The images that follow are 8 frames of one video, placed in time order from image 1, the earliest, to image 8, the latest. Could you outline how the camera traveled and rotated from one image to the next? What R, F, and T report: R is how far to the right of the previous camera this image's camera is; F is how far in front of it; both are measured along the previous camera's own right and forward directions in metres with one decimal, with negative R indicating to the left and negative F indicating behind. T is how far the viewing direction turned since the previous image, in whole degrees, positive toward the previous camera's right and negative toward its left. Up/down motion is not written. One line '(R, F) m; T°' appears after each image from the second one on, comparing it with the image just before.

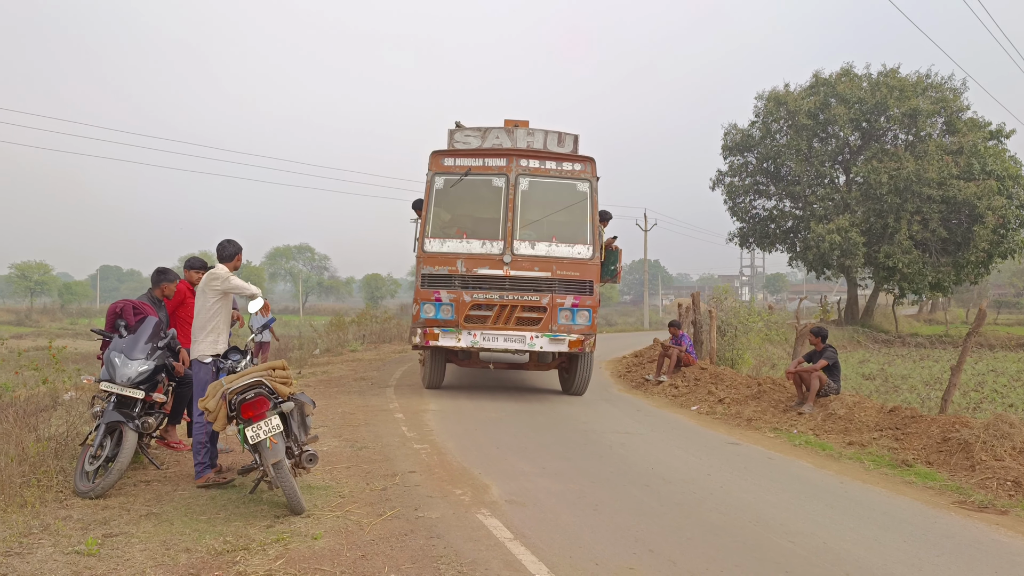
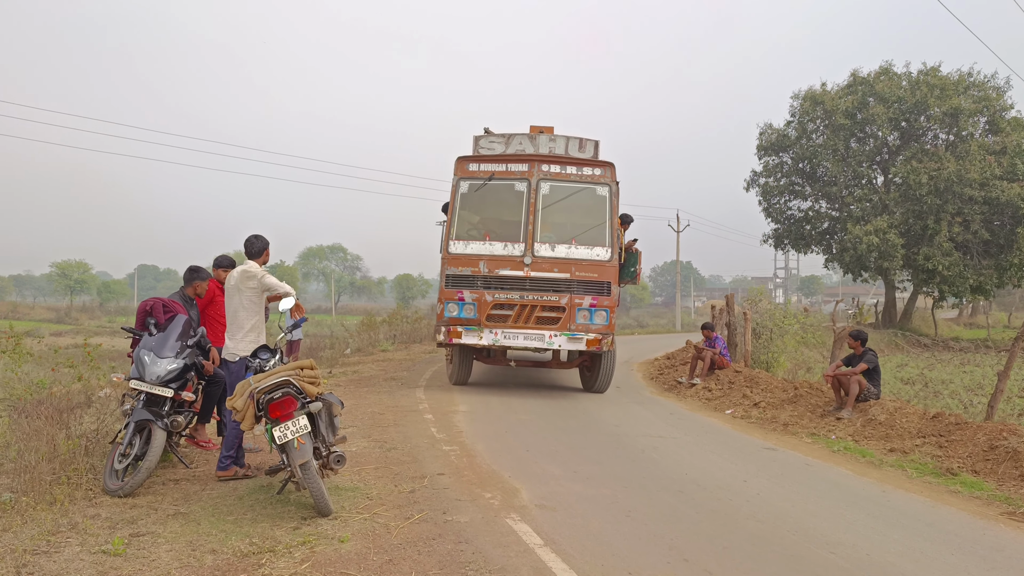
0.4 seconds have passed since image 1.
(0.0, +0.1) m; -3°
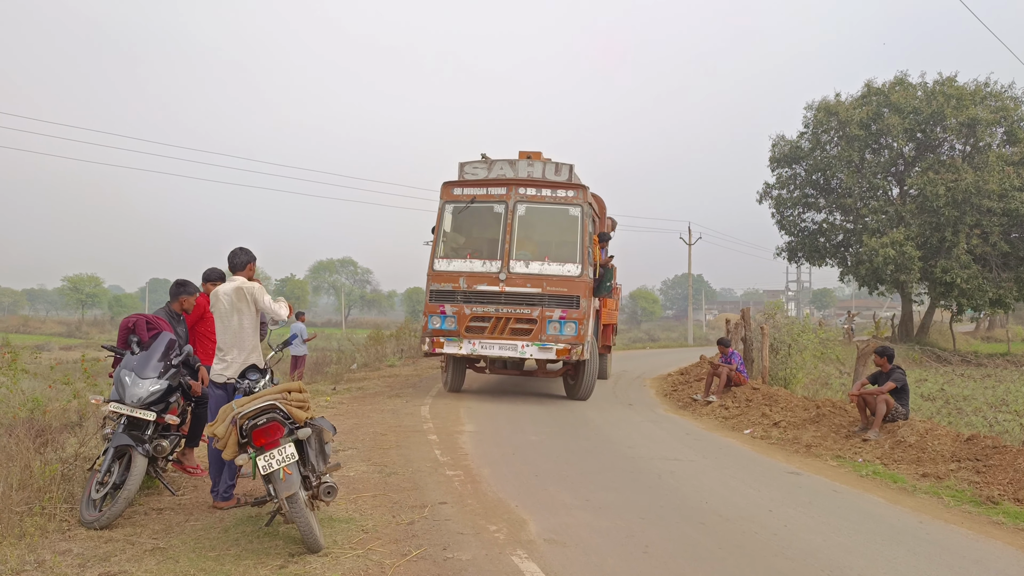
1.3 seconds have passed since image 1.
(0.0, +0.3) m; -1°
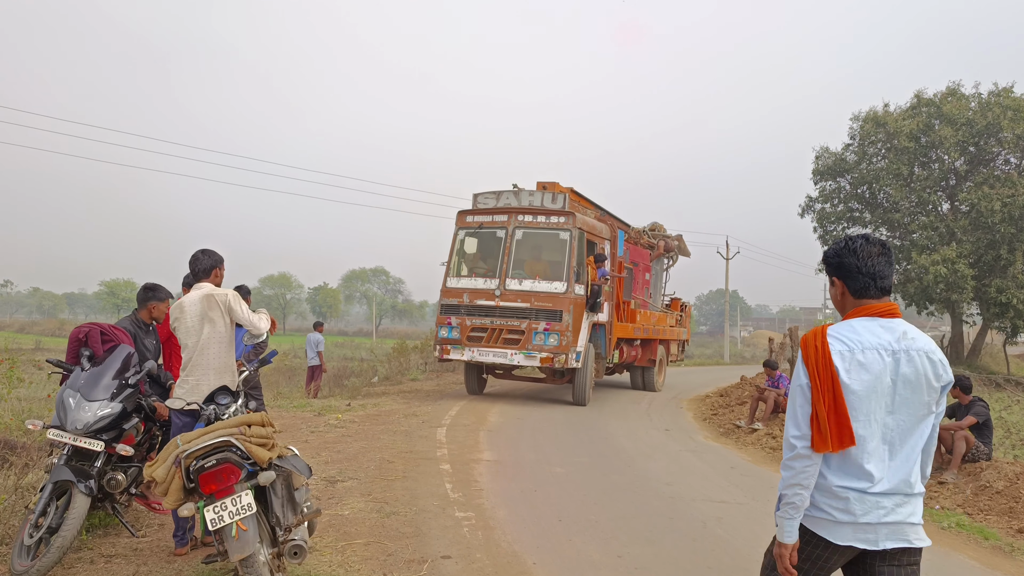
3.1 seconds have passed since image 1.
(+0.1, +0.9) m; -3°
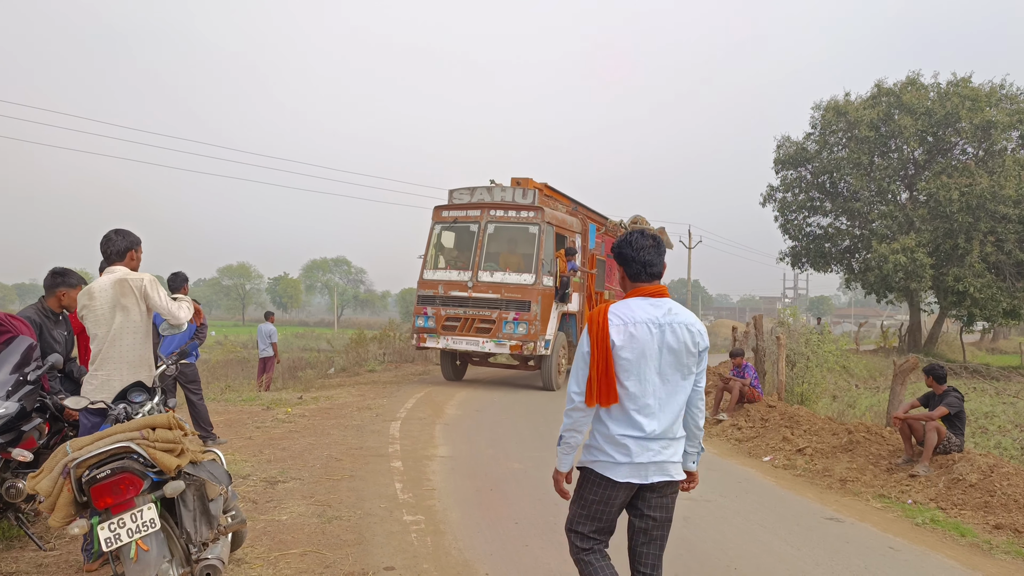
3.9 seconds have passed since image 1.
(+0.1, +0.4) m; +3°
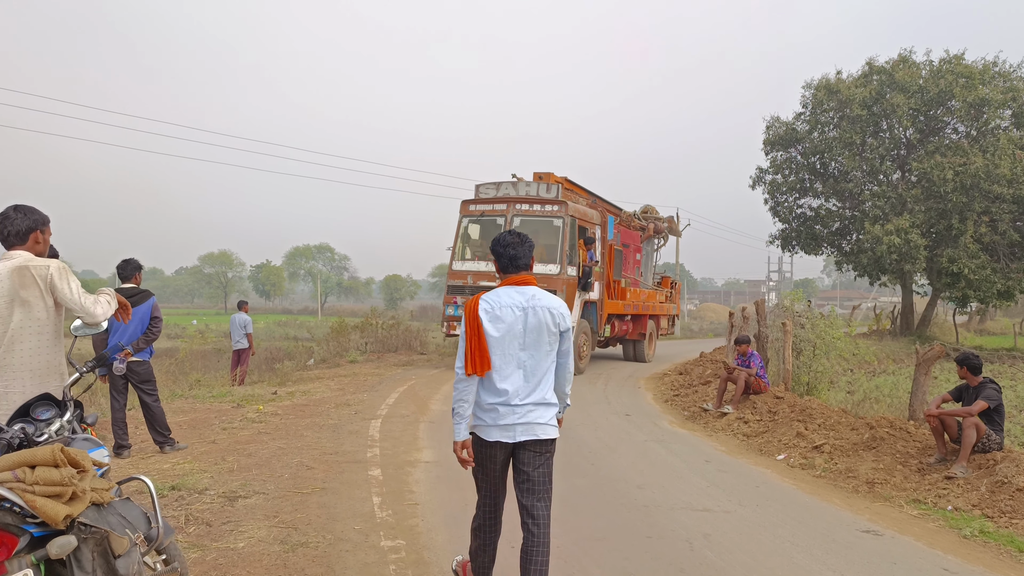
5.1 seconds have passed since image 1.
(0.0, +0.7) m; +1°
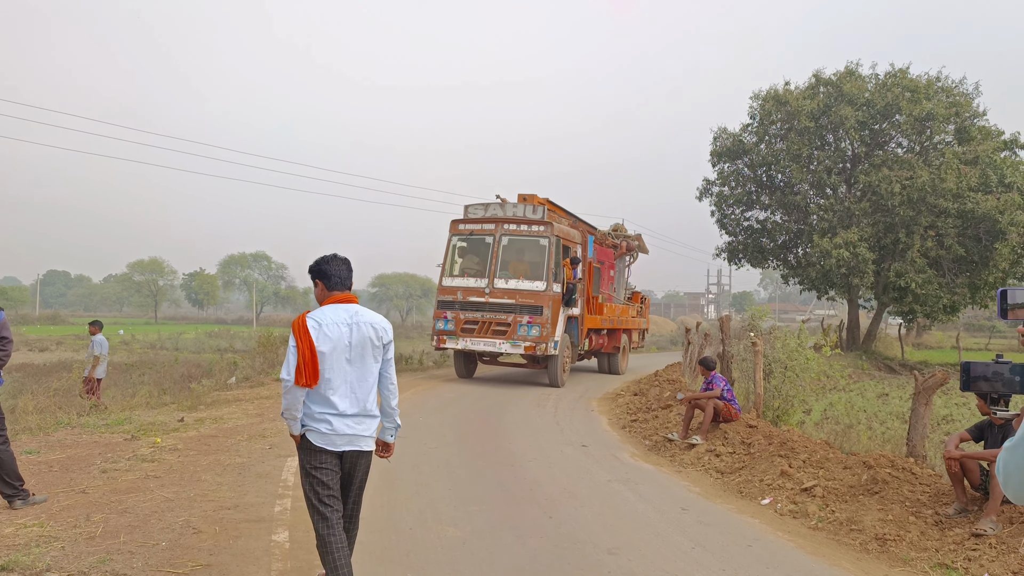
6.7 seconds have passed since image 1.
(0.0, +1.2) m; +5°
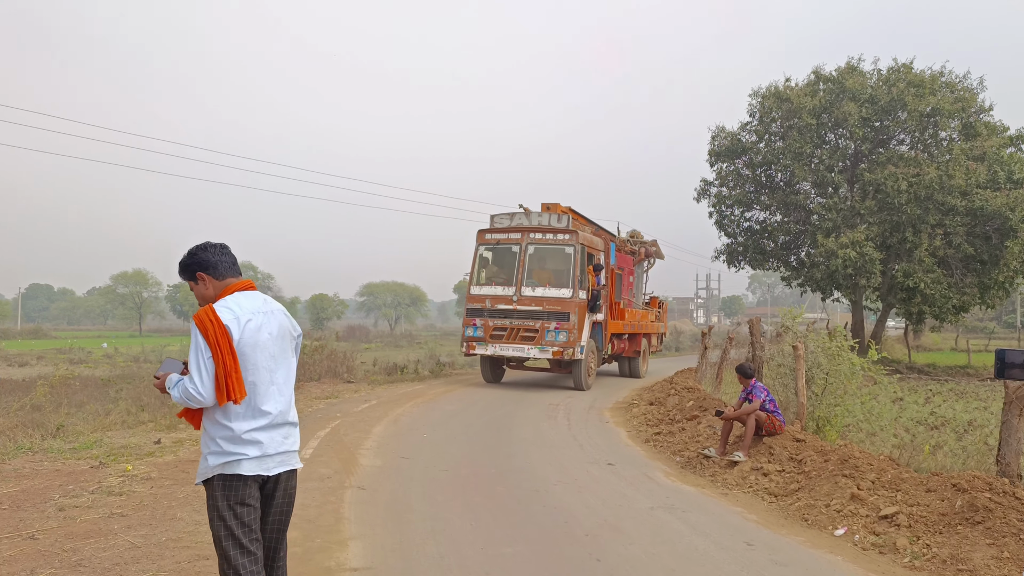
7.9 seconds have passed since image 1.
(-0.3, +0.9) m; +1°
